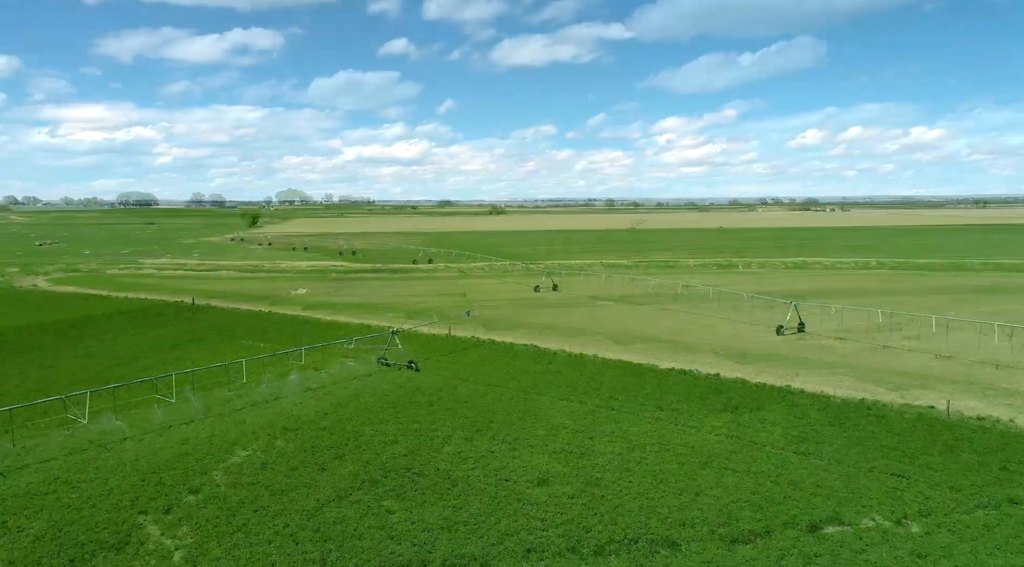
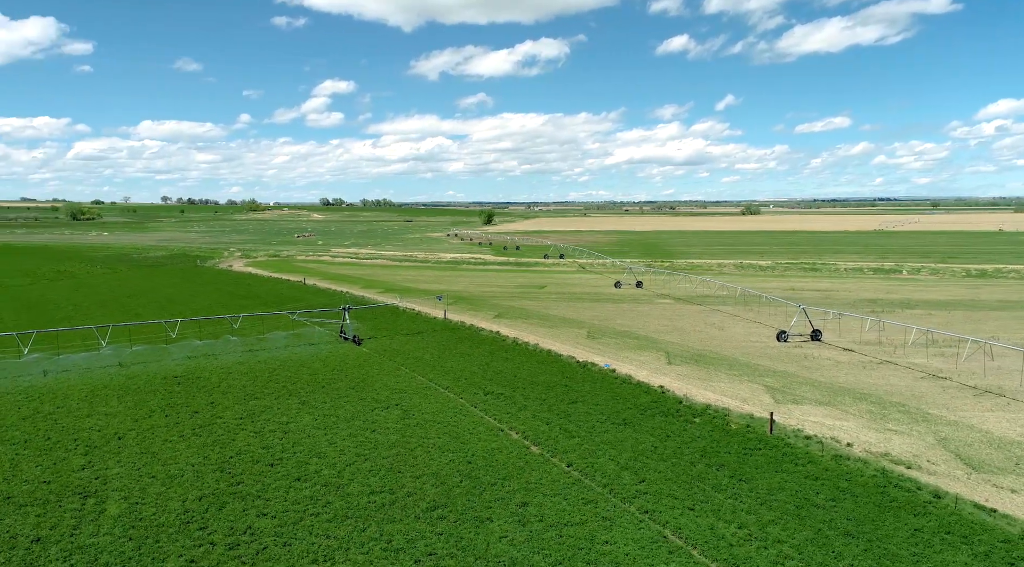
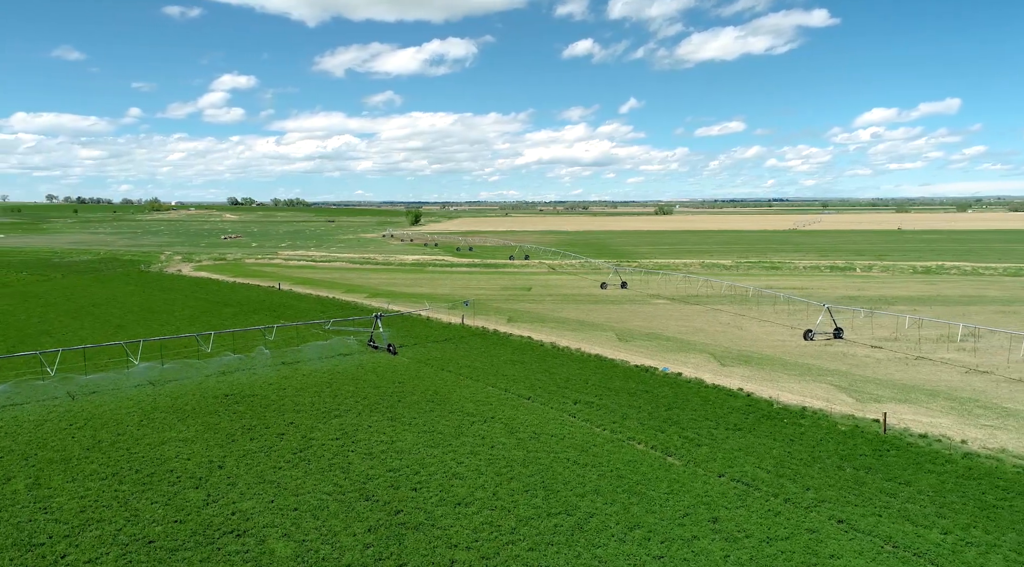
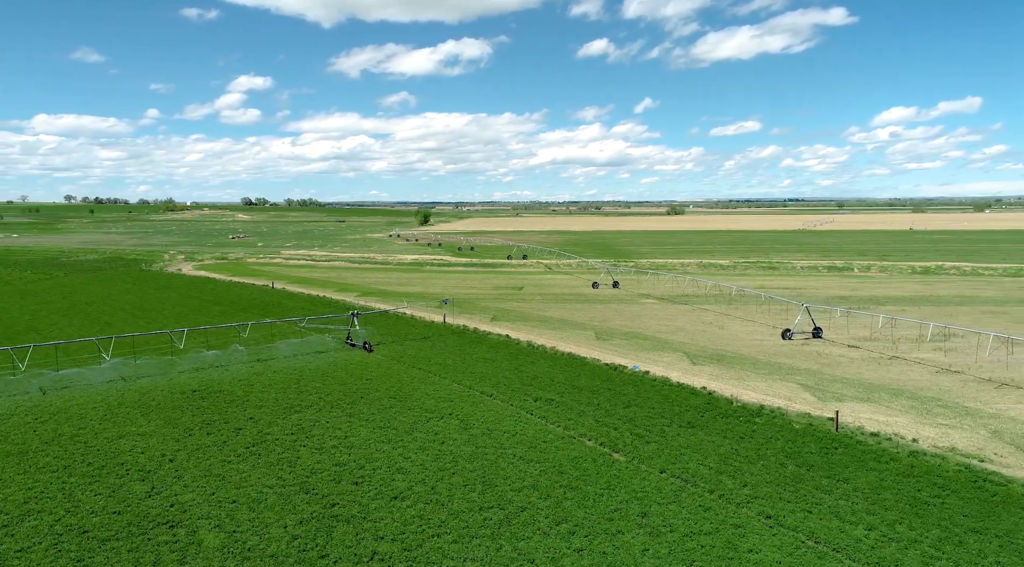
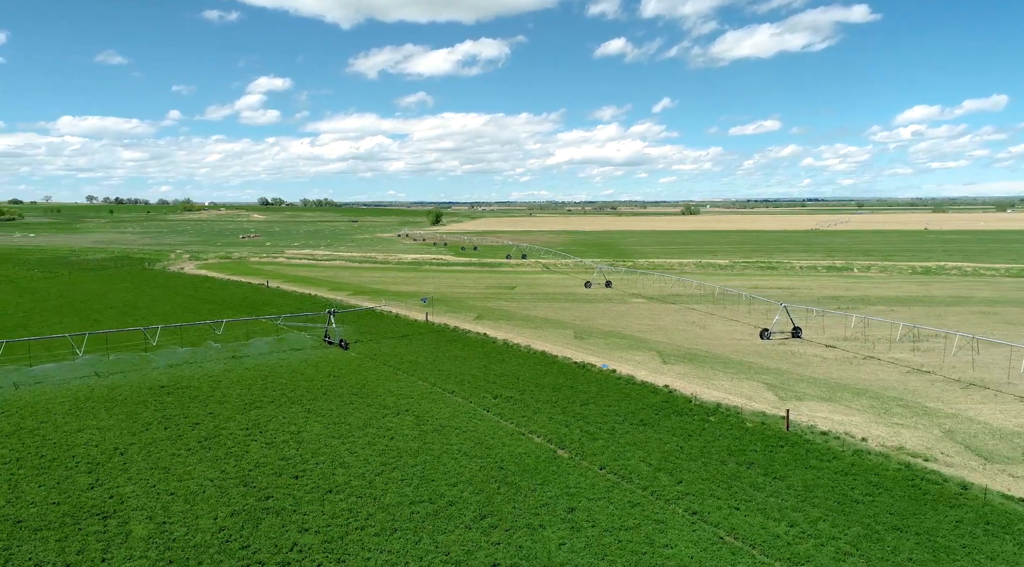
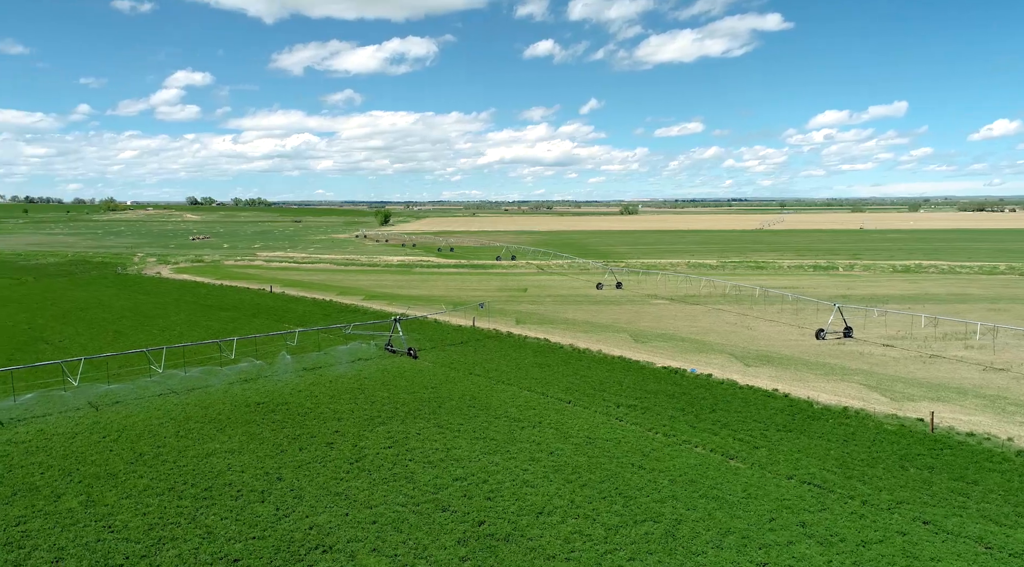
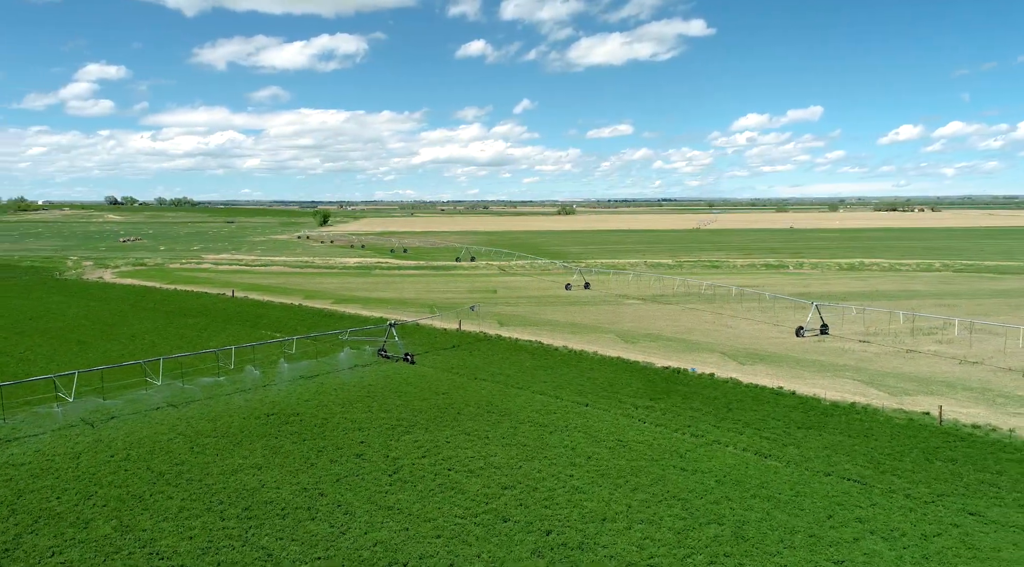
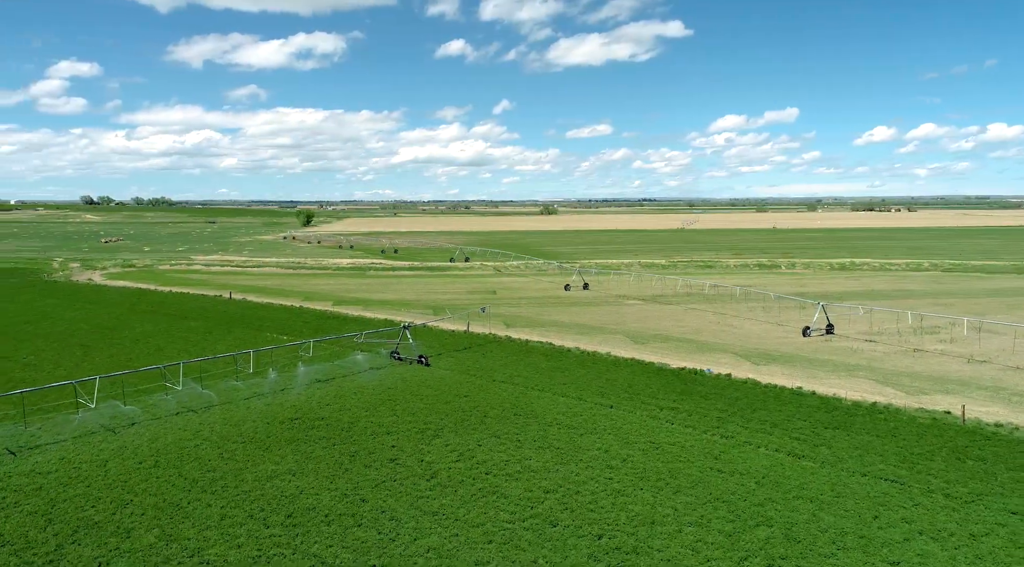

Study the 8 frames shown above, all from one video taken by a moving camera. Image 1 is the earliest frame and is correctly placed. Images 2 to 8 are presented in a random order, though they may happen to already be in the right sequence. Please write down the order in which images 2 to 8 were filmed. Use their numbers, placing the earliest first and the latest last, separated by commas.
8, 7, 6, 3, 4, 5, 2
